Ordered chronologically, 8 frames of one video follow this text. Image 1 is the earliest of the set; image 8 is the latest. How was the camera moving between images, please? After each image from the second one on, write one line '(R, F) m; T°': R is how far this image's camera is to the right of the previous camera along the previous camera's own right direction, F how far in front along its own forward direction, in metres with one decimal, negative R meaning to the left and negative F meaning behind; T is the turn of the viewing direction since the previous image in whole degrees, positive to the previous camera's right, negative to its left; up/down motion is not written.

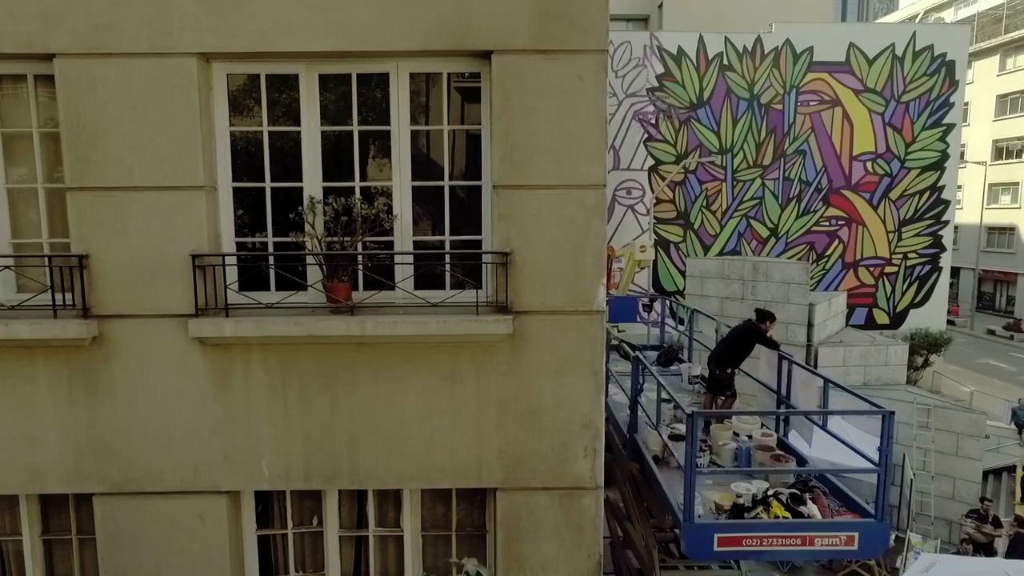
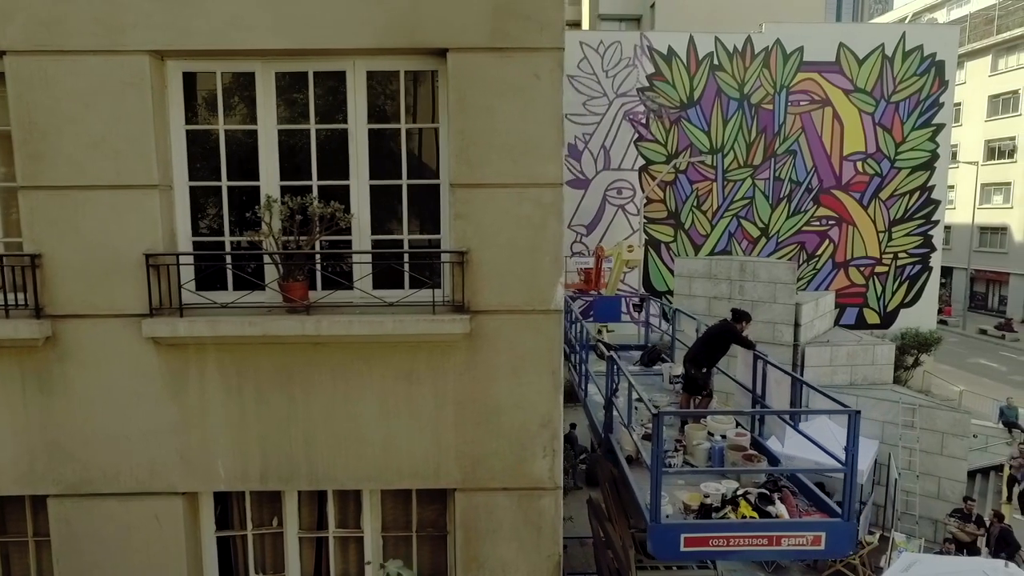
(+0.3, 0.0) m; 0°
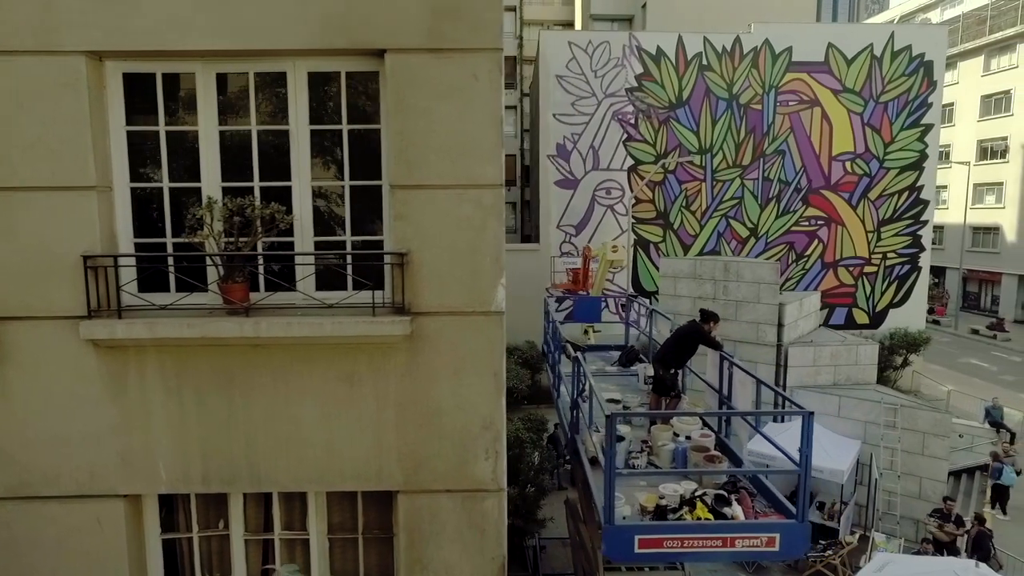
(+0.4, 0.0) m; 0°
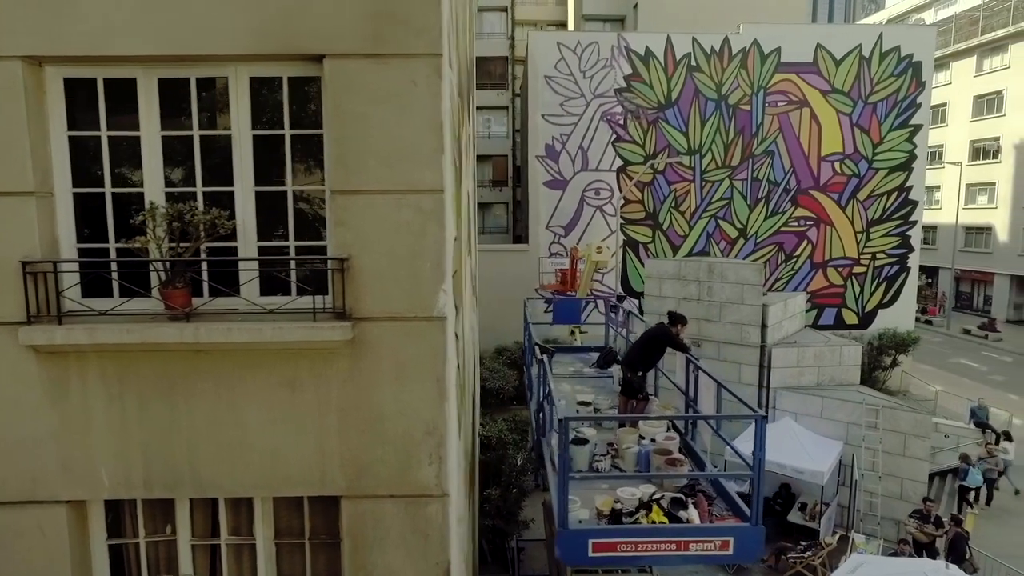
(+0.4, 0.0) m; 0°
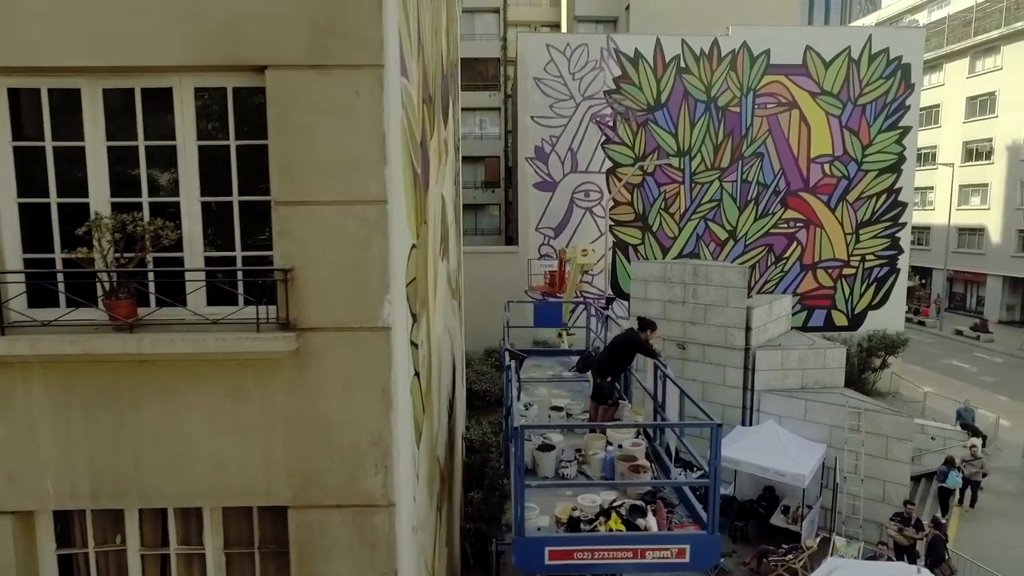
(+0.4, 0.0) m; 0°
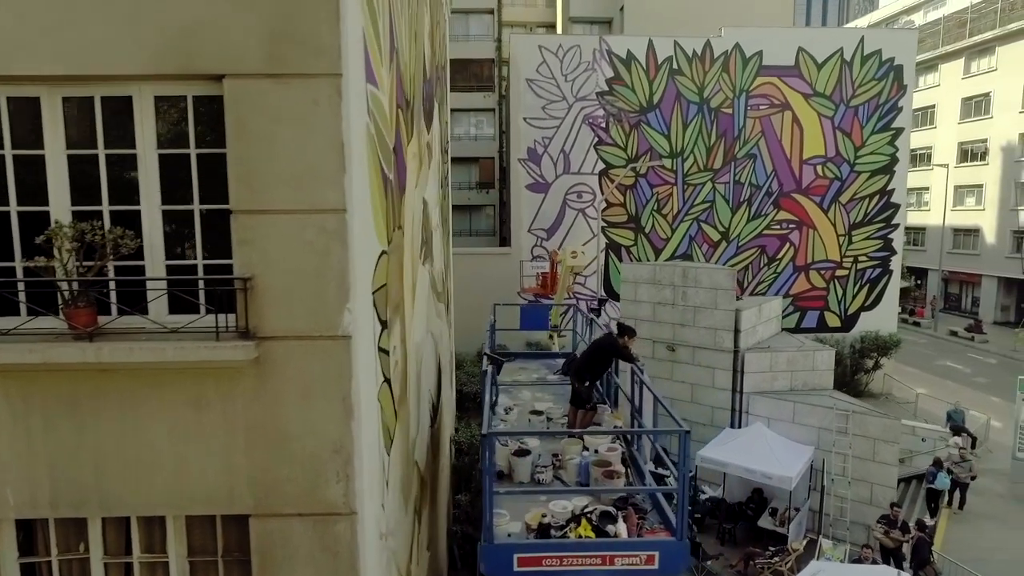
(+0.3, 0.0) m; 0°
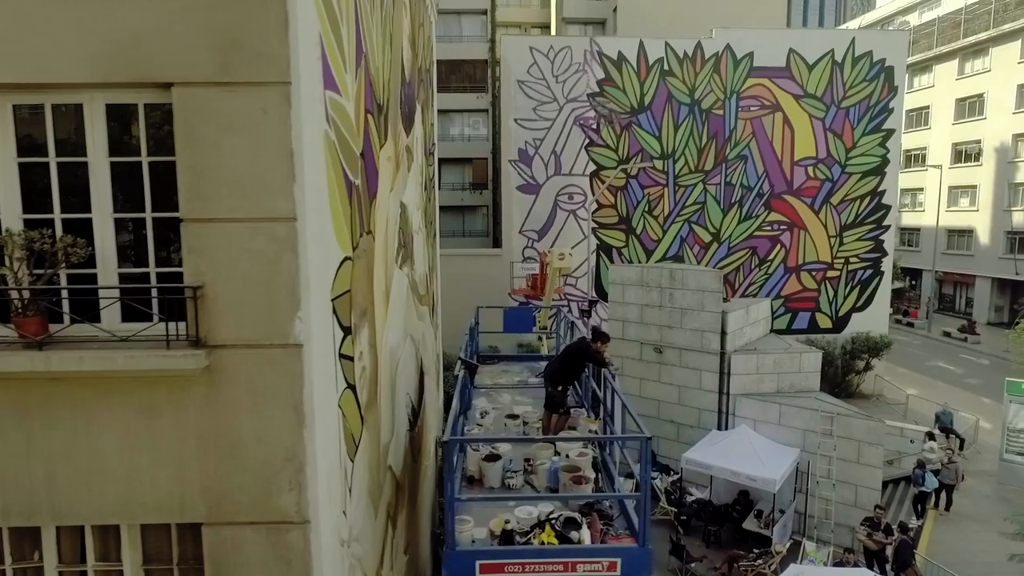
(+0.3, 0.0) m; 0°
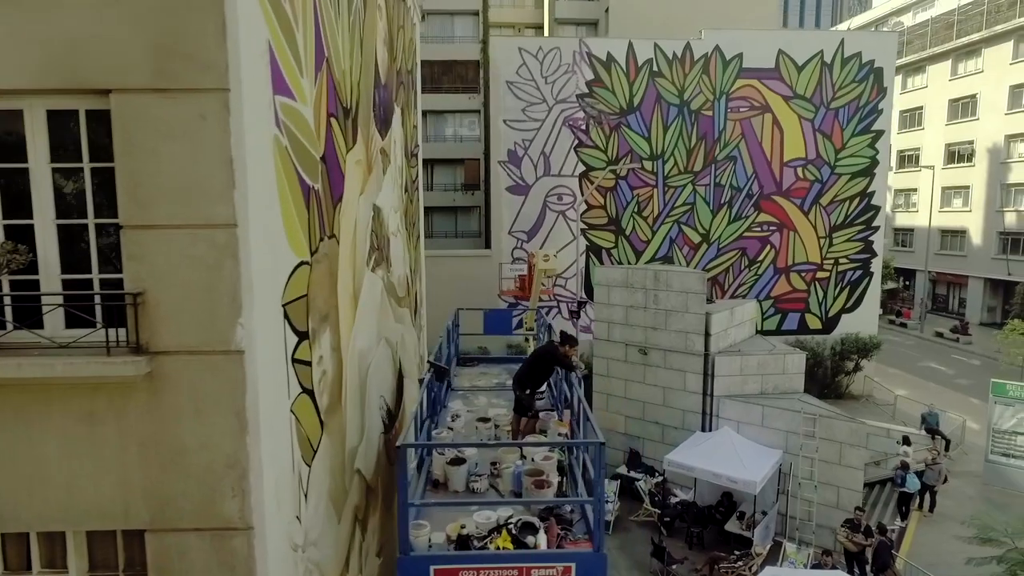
(+0.4, 0.0) m; 0°
